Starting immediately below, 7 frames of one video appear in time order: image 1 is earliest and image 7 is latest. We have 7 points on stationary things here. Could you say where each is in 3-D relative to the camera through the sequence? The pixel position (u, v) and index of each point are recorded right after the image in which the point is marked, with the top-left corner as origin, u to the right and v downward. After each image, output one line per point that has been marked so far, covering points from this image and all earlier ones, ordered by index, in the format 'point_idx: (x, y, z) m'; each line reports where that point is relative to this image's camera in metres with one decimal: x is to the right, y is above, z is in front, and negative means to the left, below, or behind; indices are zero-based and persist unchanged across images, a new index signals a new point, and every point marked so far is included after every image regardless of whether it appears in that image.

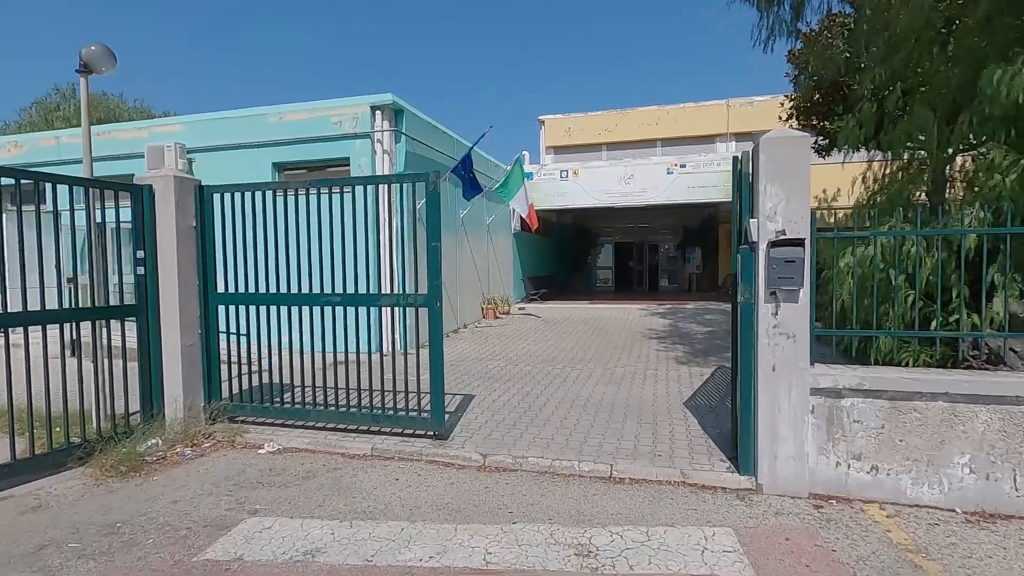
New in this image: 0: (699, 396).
0: (+2.4, -1.4, +6.9) m
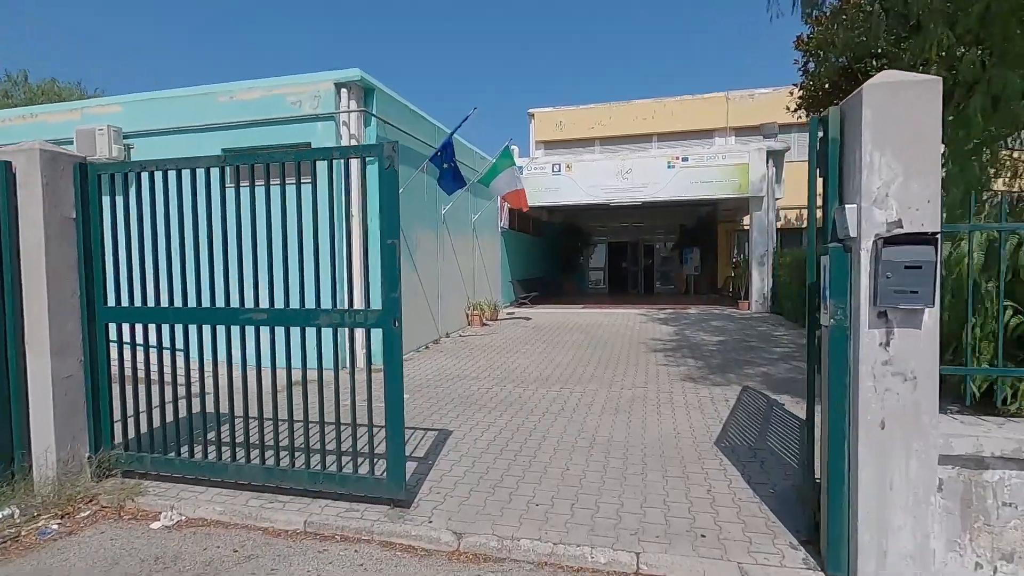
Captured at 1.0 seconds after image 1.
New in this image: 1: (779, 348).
0: (+2.3, -1.5, +5.5) m
1: (+5.2, -1.1, +10.3) m
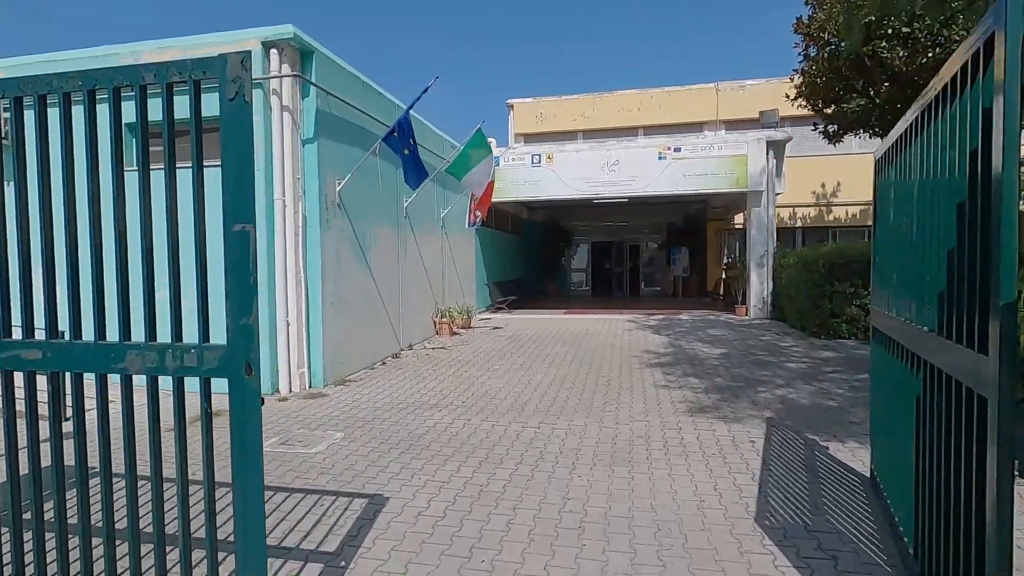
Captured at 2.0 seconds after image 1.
0: (+2.0, -1.6, +4.0) m
1: (+4.7, -1.2, +8.9) m
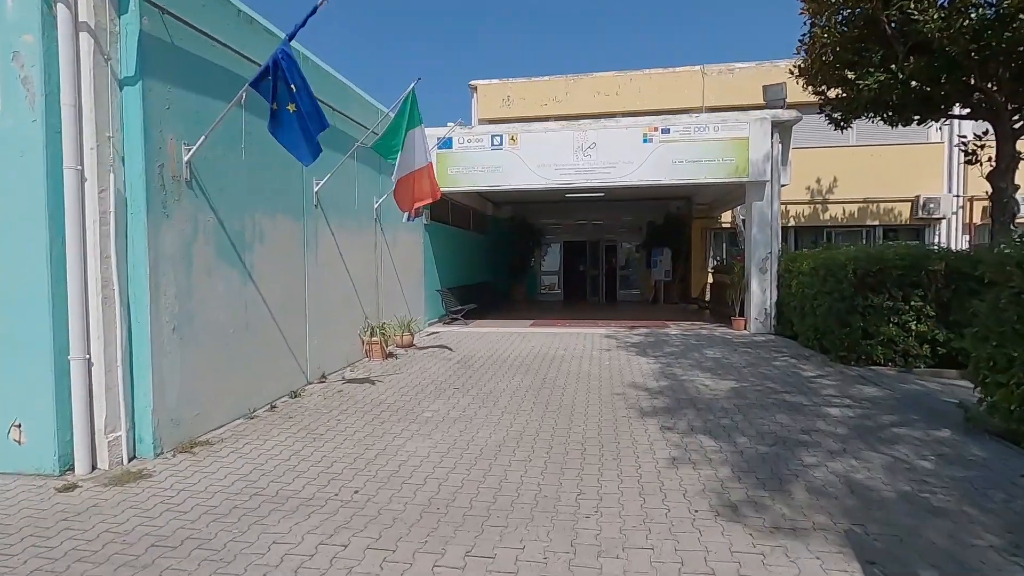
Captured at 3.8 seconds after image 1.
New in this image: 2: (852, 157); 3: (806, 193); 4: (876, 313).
0: (+1.5, -1.8, +1.6) m
1: (+3.9, -1.4, +6.5) m
2: (+11.9, +4.6, +18.6) m
3: (+10.5, +3.4, +18.8) m
4: (+5.8, -0.4, +8.4) m
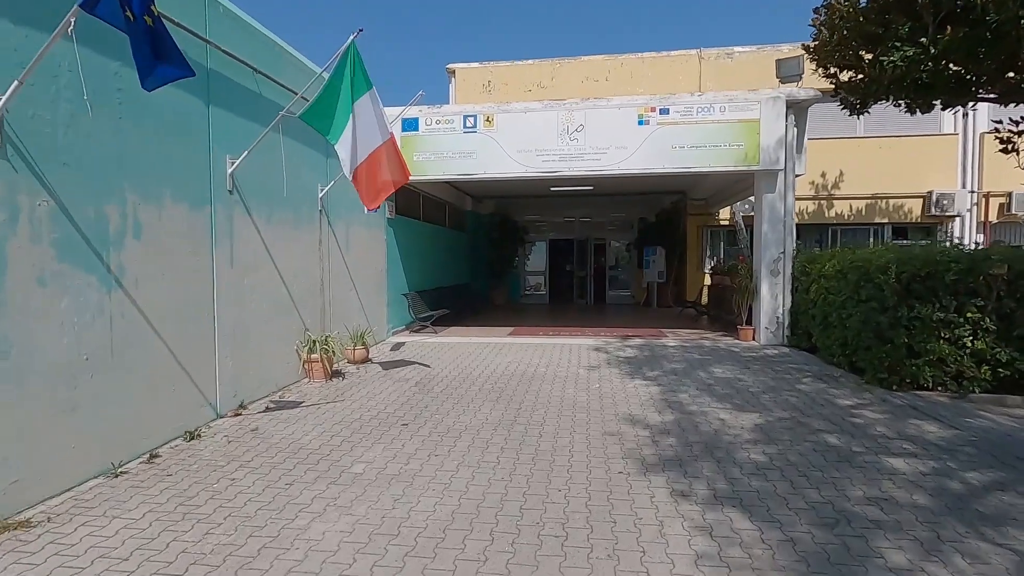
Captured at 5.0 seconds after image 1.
0: (+1.2, -1.9, 0.0) m
1: (+3.5, -1.5, +5.0) m
2: (+11.3, +4.5, +17.2) m
3: (+9.8, +3.3, +17.4) m
4: (+5.4, -0.5, +6.9) m
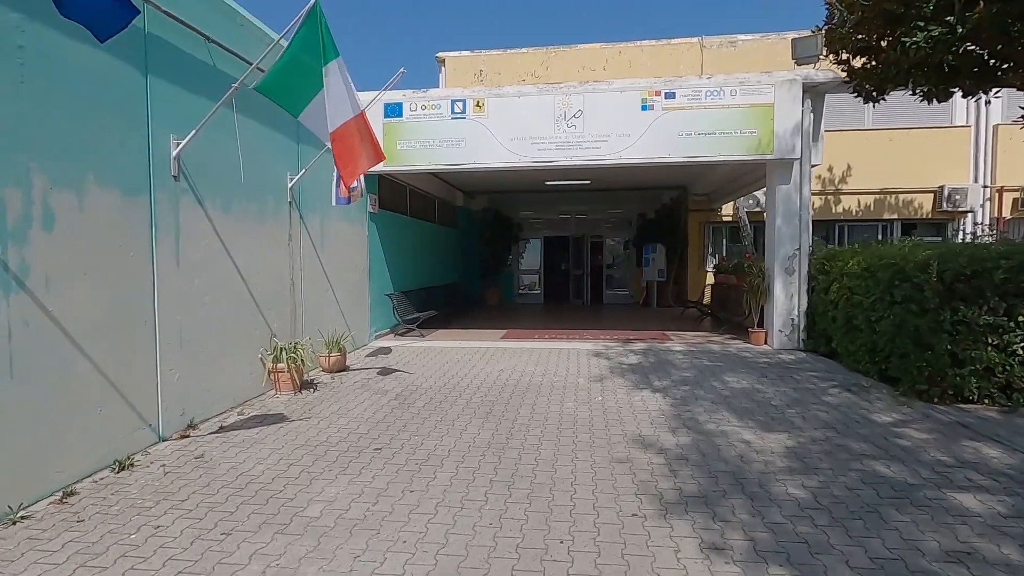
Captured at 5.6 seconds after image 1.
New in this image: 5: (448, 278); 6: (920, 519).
0: (+1.2, -1.9, -0.9) m
1: (+3.5, -1.5, +4.2) m
2: (+11.0, +4.5, +16.4) m
3: (+9.6, +3.3, +16.7) m
4: (+5.3, -0.5, +6.1) m
5: (-1.9, +0.3, +16.0) m
6: (+2.9, -1.6, +3.7) m
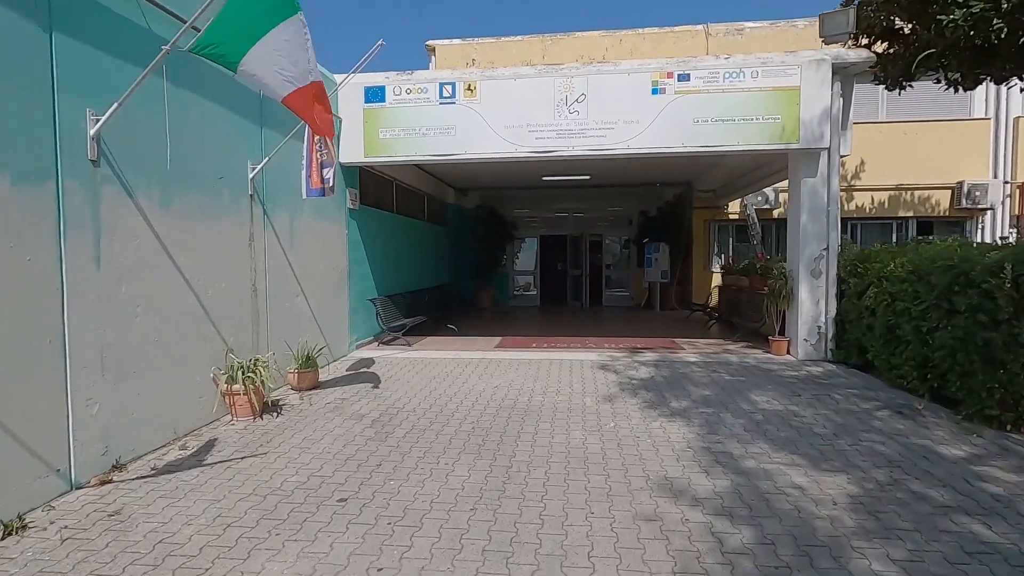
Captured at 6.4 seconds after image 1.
0: (+1.2, -2.0, -1.9) m
1: (+3.5, -1.6, +3.2) m
2: (+10.9, +4.5, +15.5) m
3: (+9.4, +3.3, +15.8) m
4: (+5.2, -0.6, +5.1) m
5: (-2.1, +0.2, +15.0) m
6: (+2.9, -1.7, +2.8) m
